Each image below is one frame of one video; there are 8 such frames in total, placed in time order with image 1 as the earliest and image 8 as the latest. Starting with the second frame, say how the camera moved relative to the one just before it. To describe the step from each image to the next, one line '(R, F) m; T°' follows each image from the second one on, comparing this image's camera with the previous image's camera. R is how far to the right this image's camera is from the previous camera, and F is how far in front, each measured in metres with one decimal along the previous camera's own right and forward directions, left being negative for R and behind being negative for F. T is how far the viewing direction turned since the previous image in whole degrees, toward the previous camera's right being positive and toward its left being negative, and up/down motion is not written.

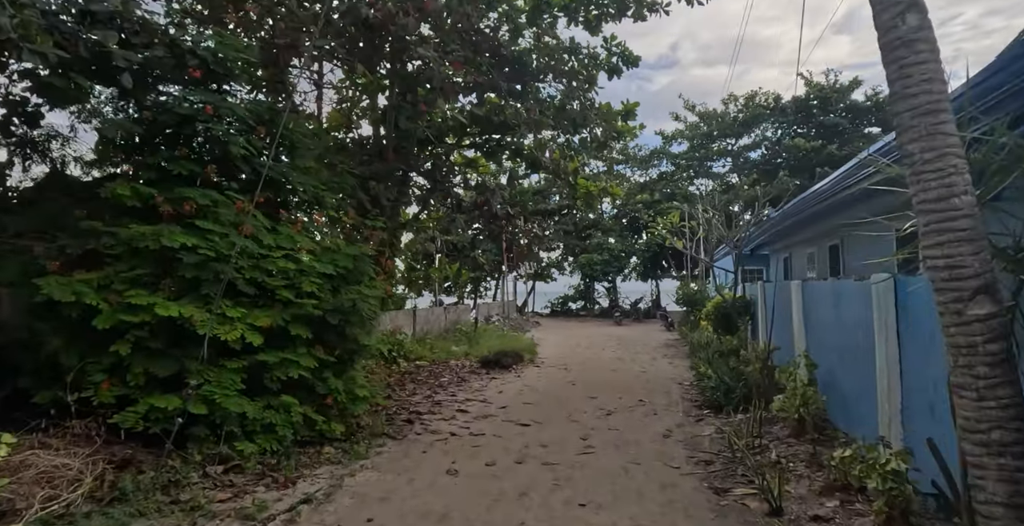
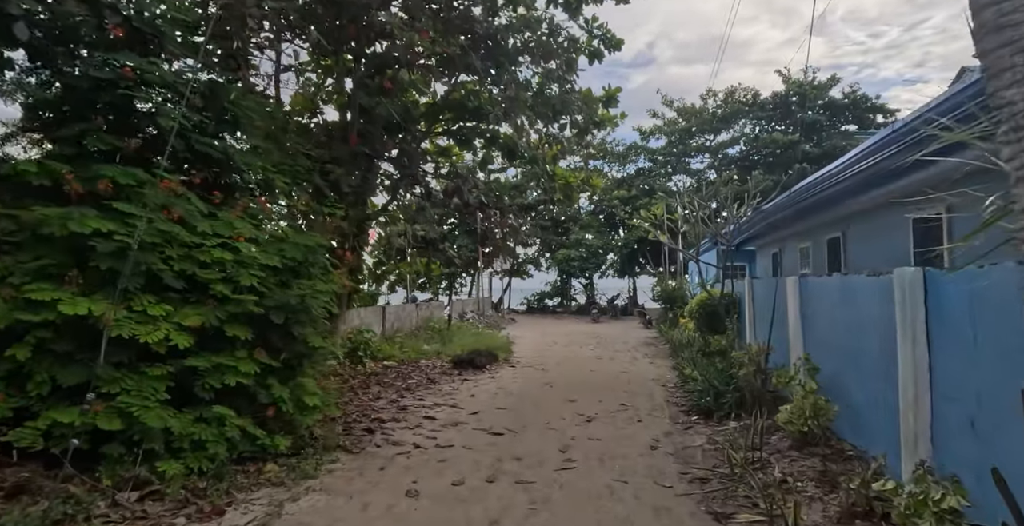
(0.0, +0.5) m; +2°
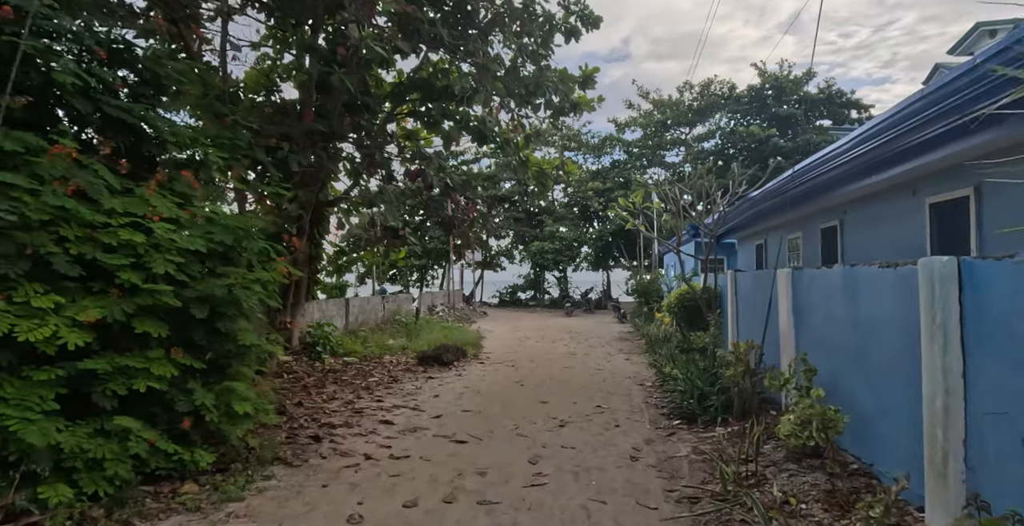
(+0.1, +0.5) m; +2°
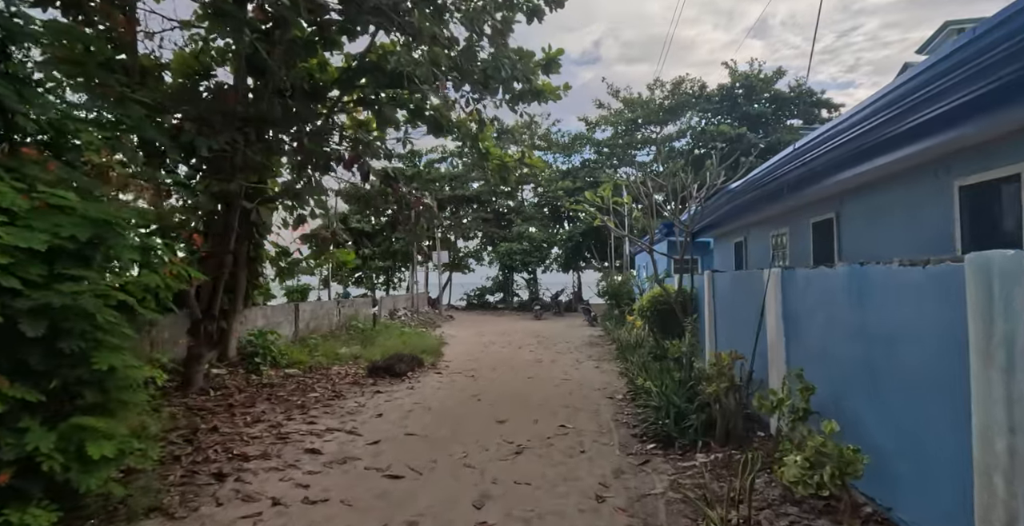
(+0.2, +0.7) m; +3°
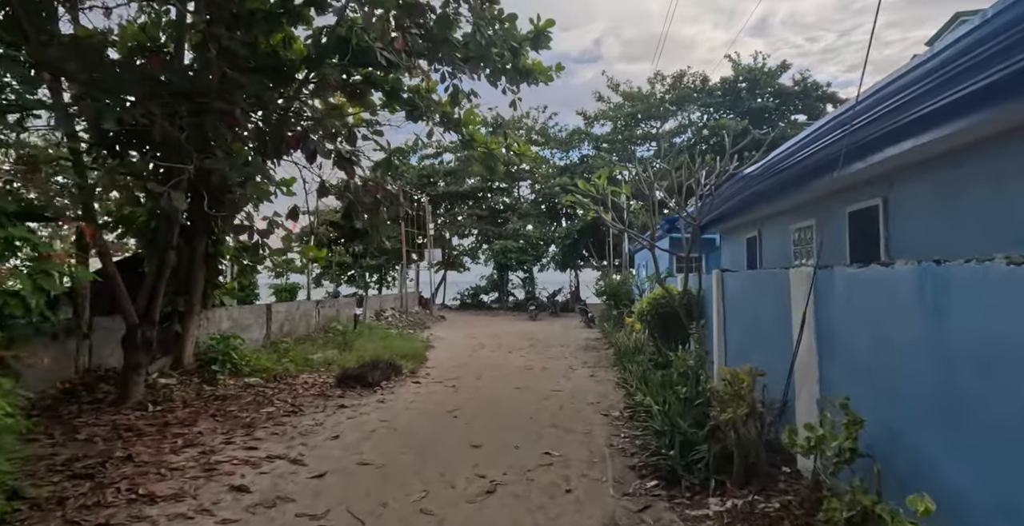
(+0.2, +0.8) m; 0°
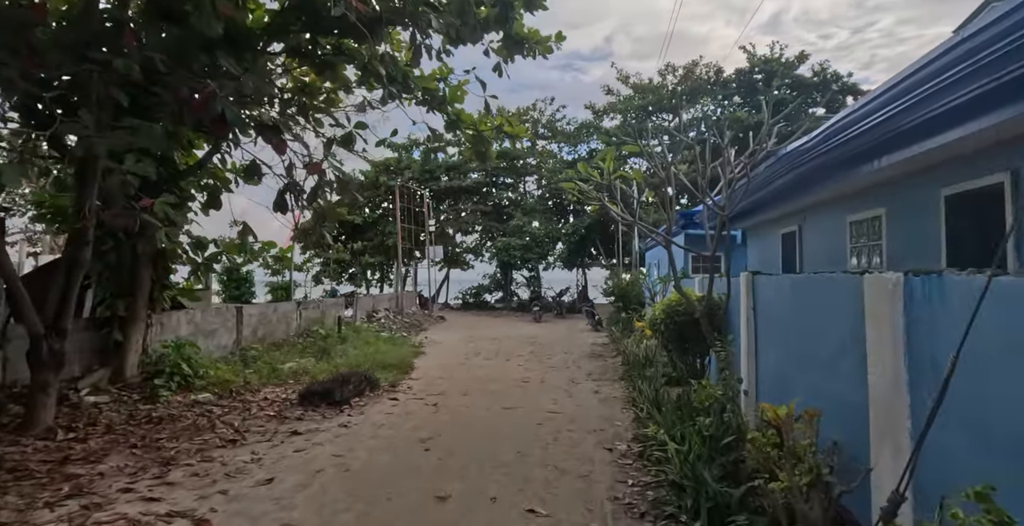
(+0.2, +1.0) m; -1°
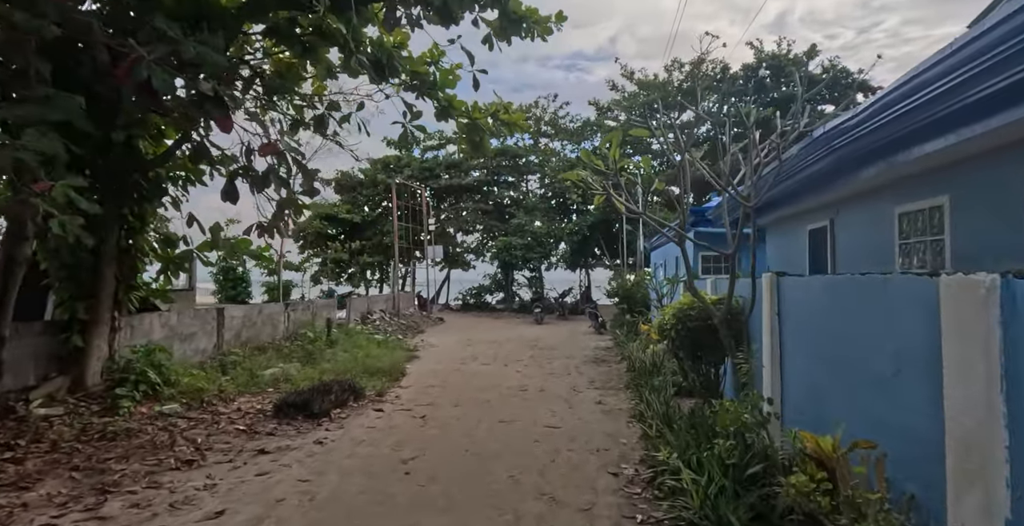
(+0.1, +0.6) m; 0°
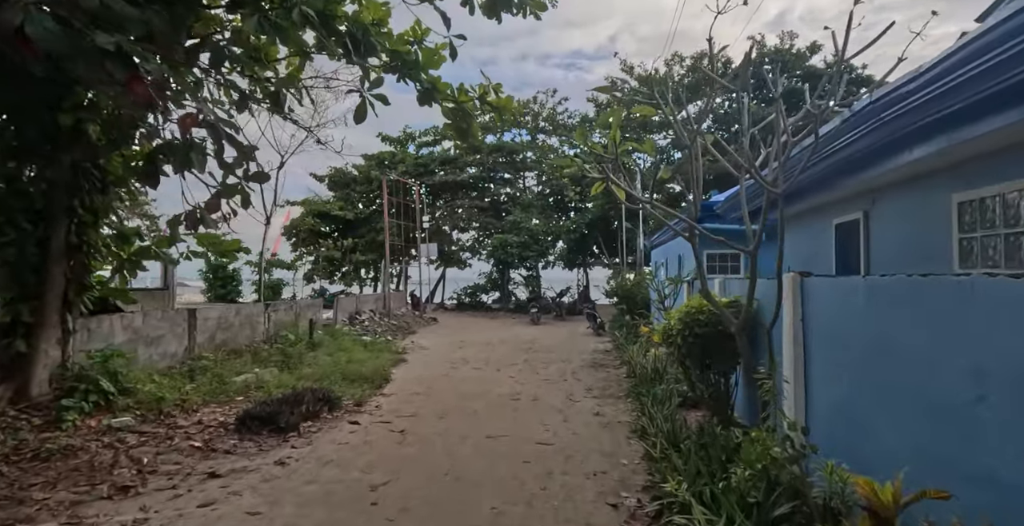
(+0.1, +0.6) m; 0°
